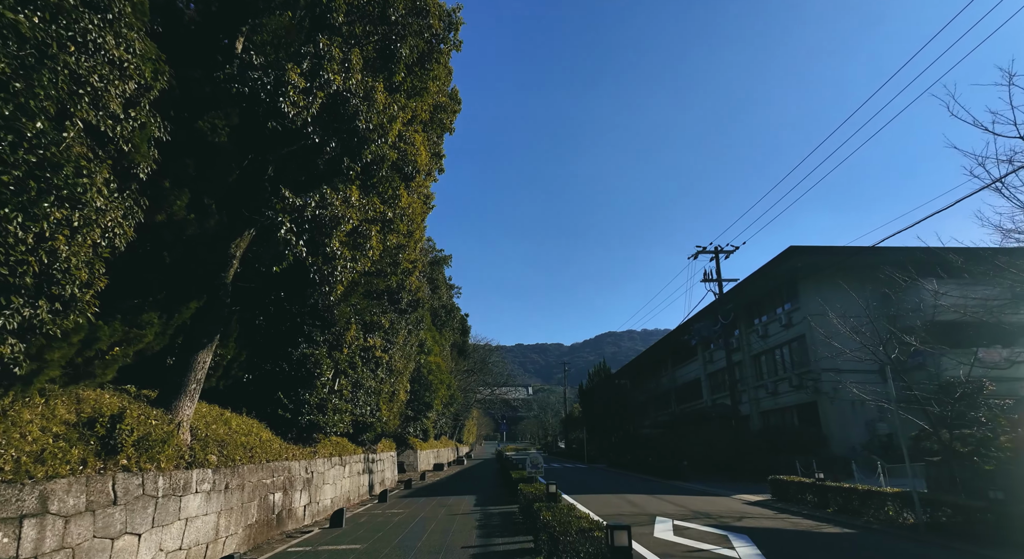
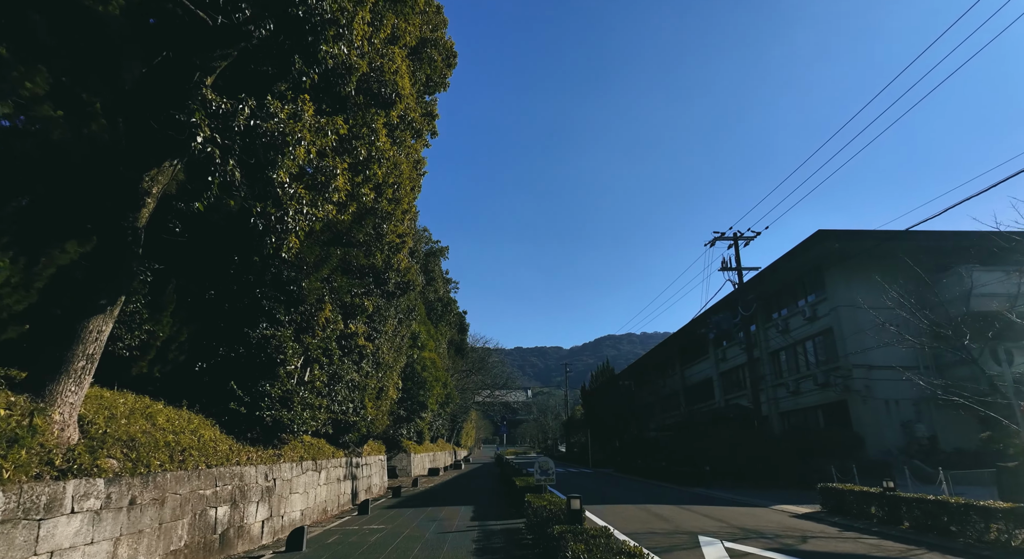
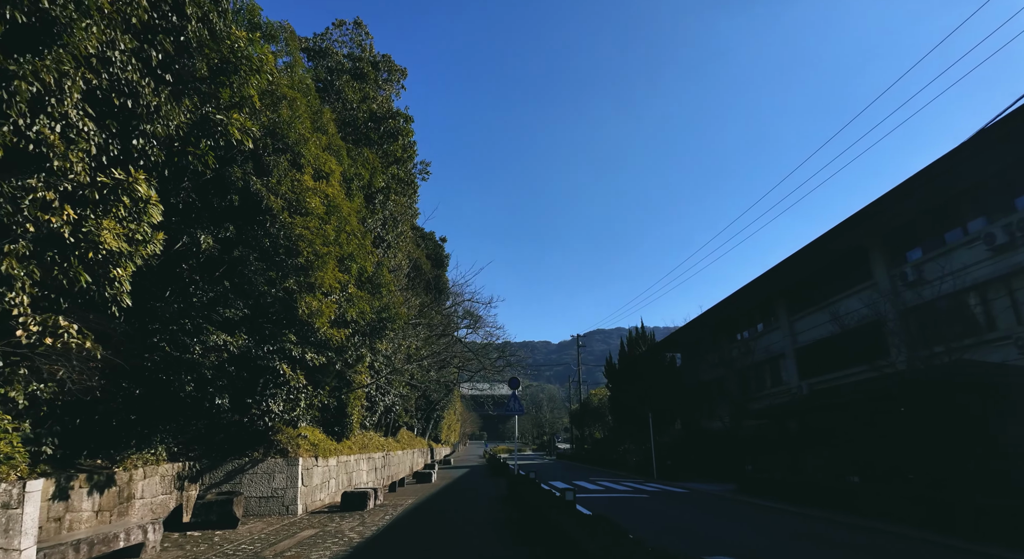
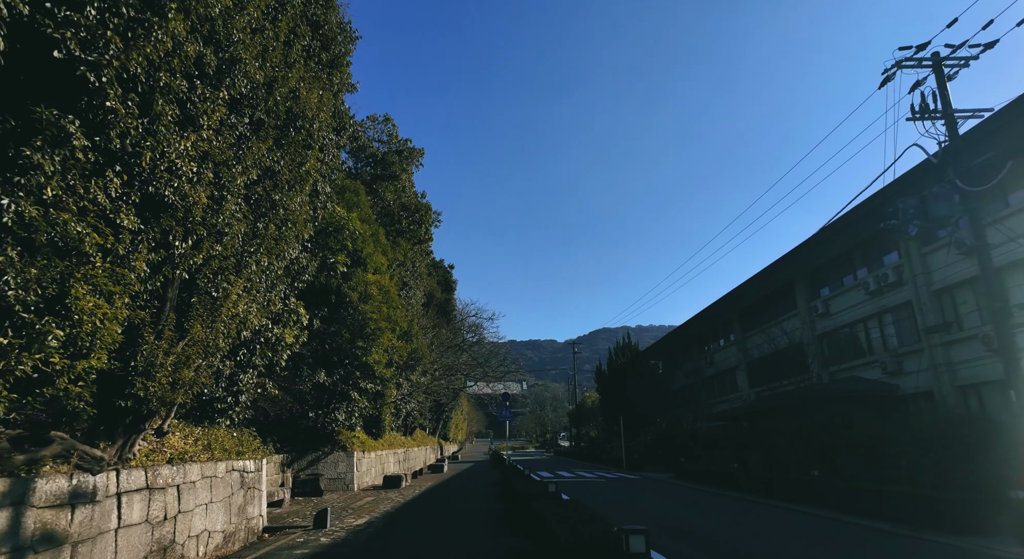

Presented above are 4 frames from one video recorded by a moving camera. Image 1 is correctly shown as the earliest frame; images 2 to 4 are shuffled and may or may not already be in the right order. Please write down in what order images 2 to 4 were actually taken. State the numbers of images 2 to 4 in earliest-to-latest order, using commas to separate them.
2, 4, 3
